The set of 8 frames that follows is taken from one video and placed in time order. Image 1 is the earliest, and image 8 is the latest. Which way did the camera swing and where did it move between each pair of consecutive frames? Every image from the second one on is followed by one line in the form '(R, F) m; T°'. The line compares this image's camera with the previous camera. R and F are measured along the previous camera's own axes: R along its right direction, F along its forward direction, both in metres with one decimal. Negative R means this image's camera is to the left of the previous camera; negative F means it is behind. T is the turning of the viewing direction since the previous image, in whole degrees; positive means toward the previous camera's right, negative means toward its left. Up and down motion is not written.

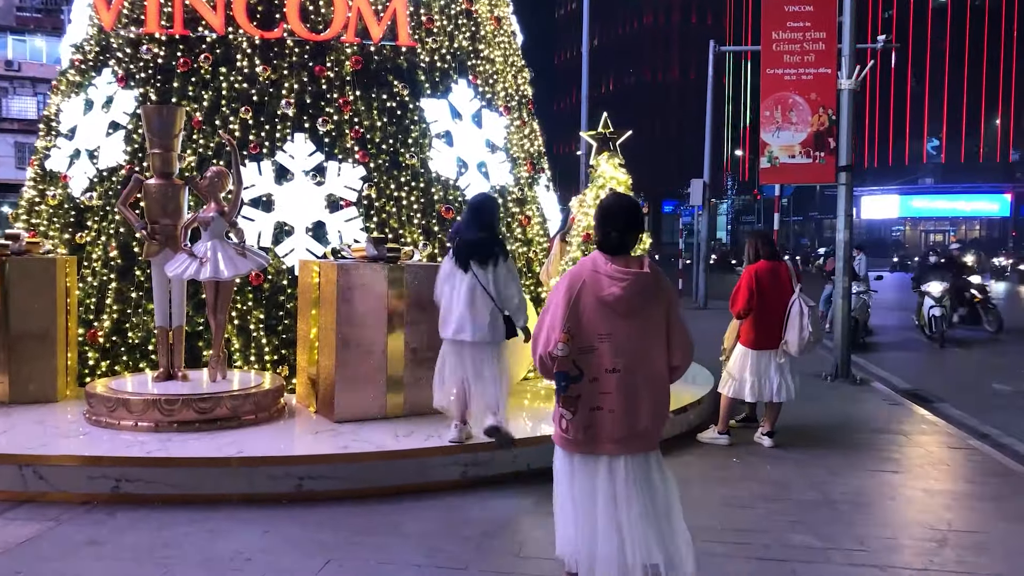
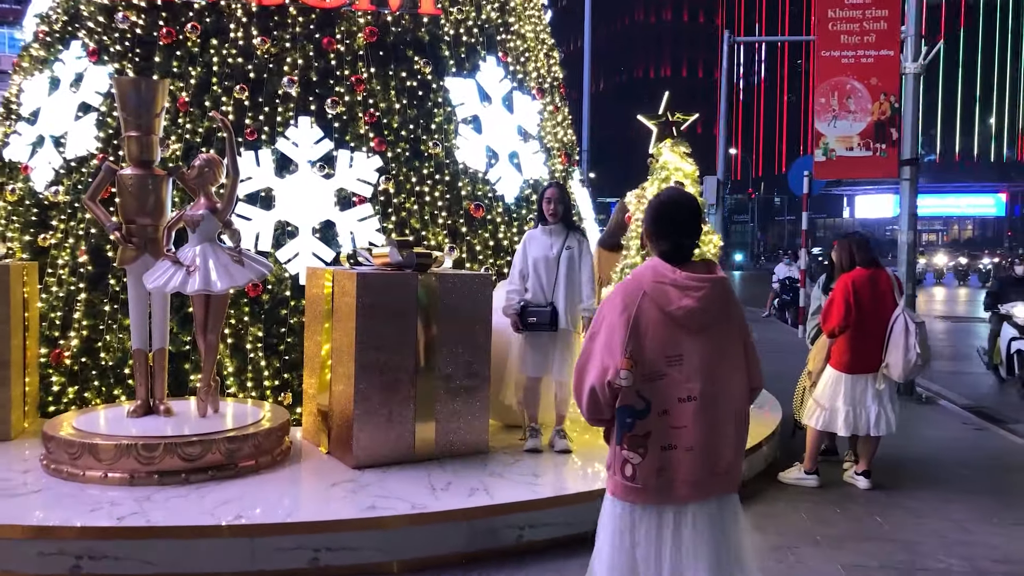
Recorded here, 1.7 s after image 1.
(-0.4, +1.1) m; +1°
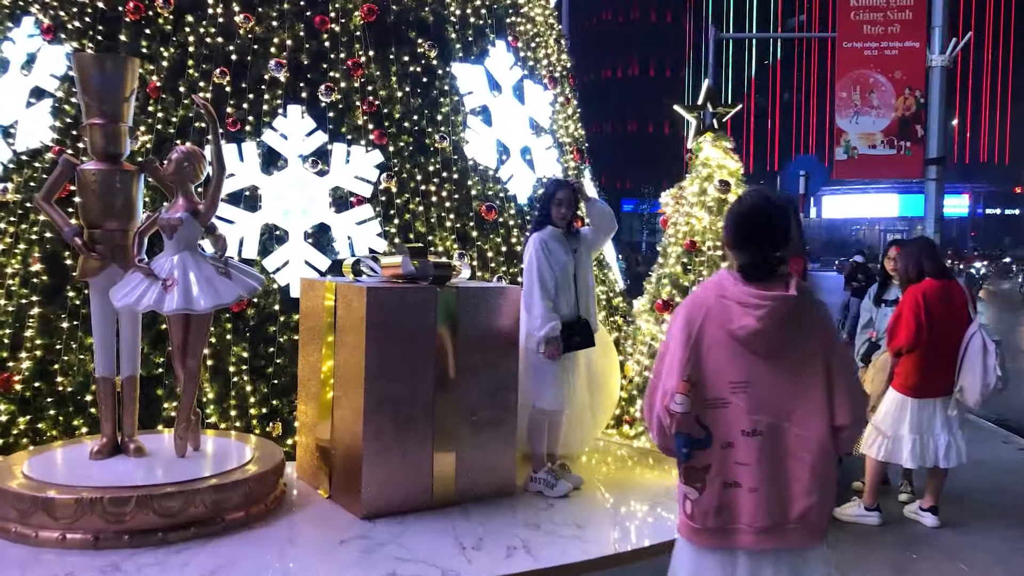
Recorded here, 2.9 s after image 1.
(-0.3, +0.7) m; +2°
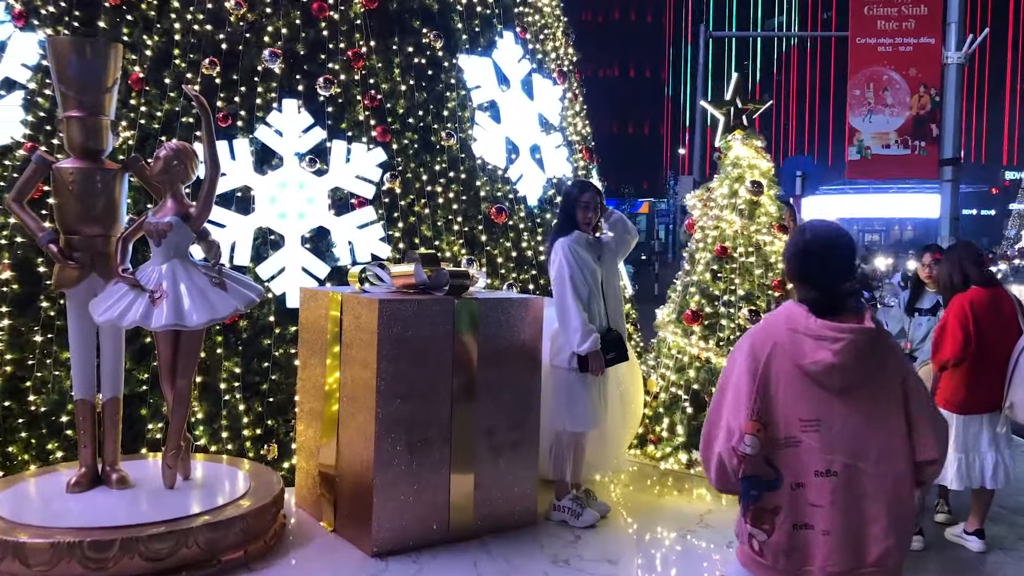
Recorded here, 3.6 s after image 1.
(-0.2, +0.4) m; +1°
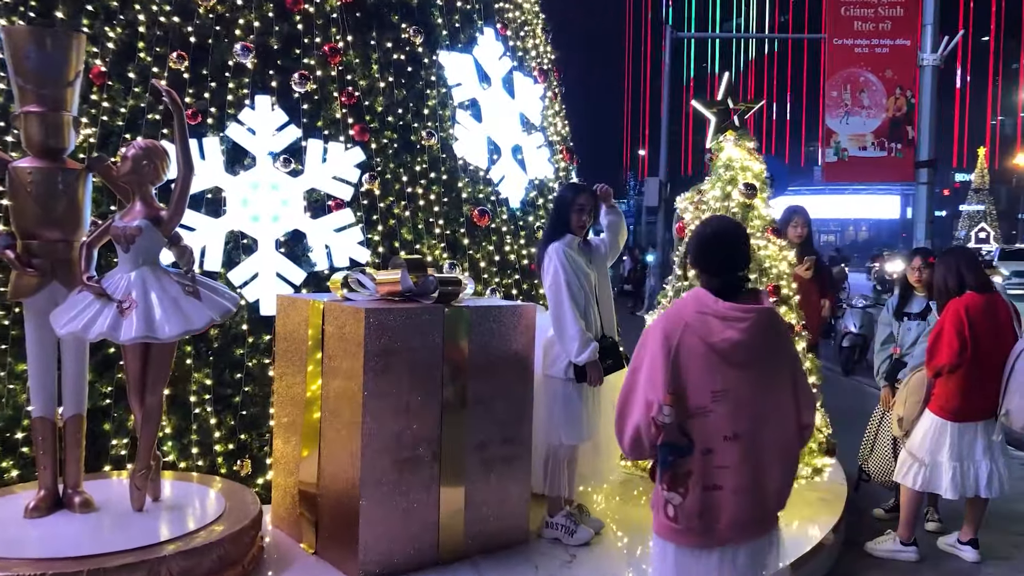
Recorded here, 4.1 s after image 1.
(-0.1, +0.2) m; +3°
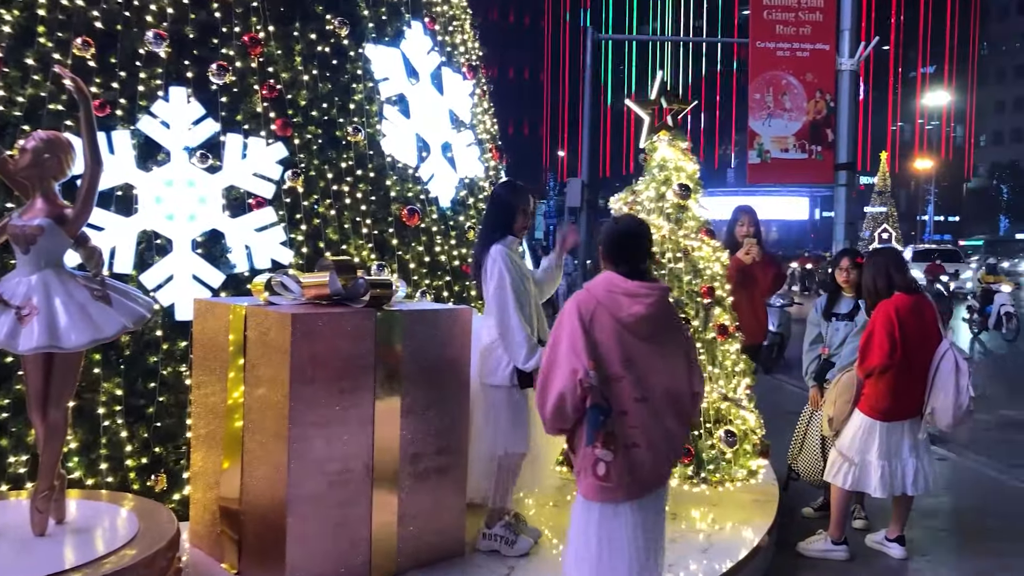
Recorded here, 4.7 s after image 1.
(-0.1, +0.1) m; +5°
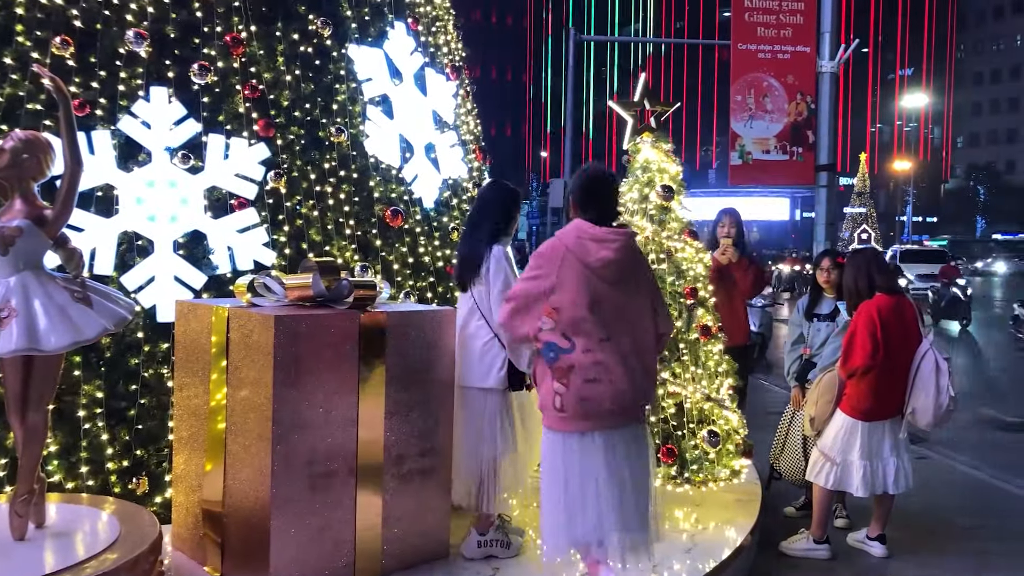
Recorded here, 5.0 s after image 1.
(0.0, 0.0) m; +1°
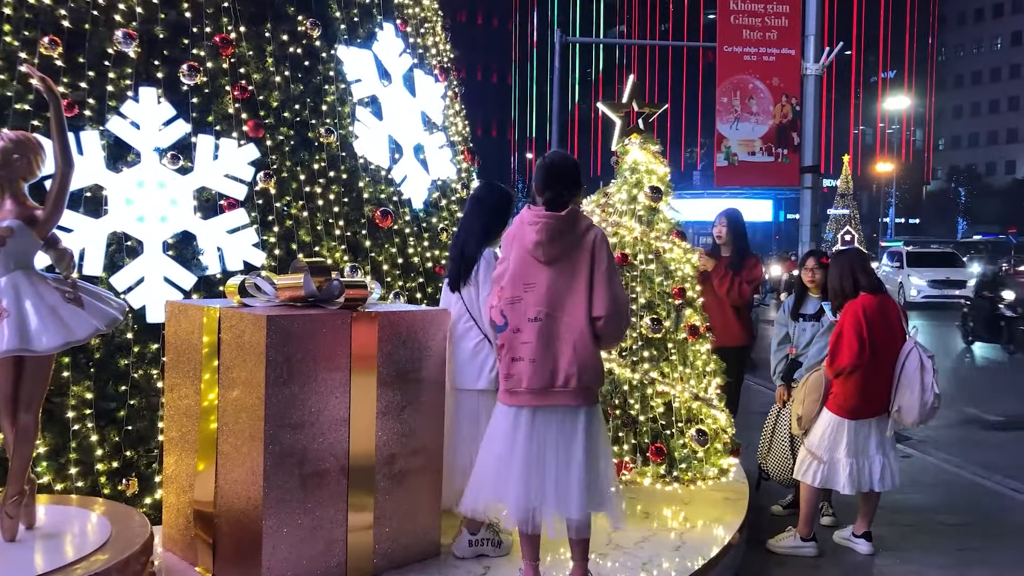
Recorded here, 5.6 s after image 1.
(0.0, 0.0) m; +1°
